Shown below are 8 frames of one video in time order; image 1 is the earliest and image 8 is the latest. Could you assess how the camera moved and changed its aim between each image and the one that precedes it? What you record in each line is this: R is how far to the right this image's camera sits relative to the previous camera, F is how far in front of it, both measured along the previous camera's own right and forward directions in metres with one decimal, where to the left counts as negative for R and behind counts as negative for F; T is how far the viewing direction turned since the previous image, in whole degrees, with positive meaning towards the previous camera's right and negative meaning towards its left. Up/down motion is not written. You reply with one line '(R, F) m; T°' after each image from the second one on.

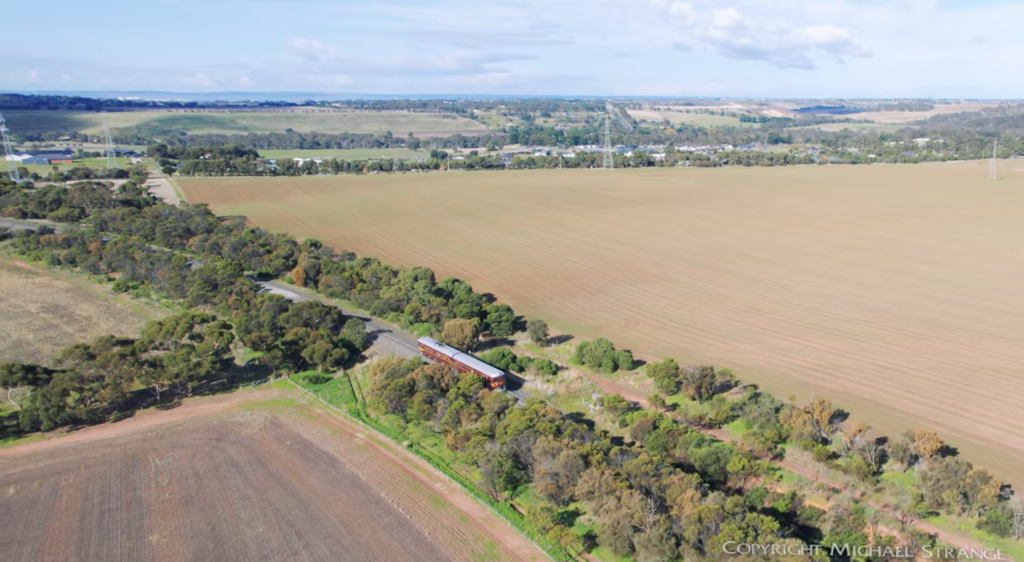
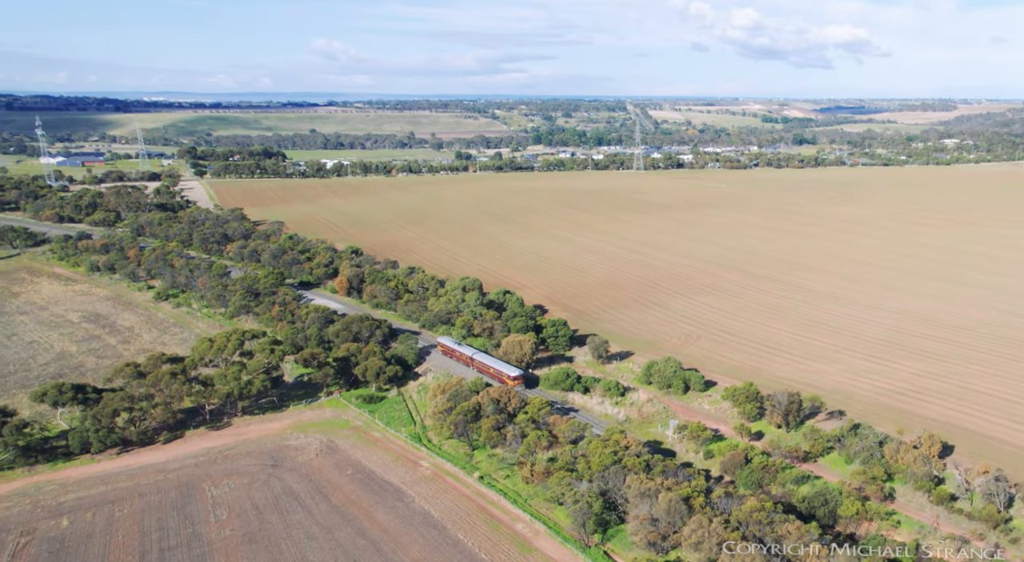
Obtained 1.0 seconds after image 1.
(-2.2, +2.1) m; -1°
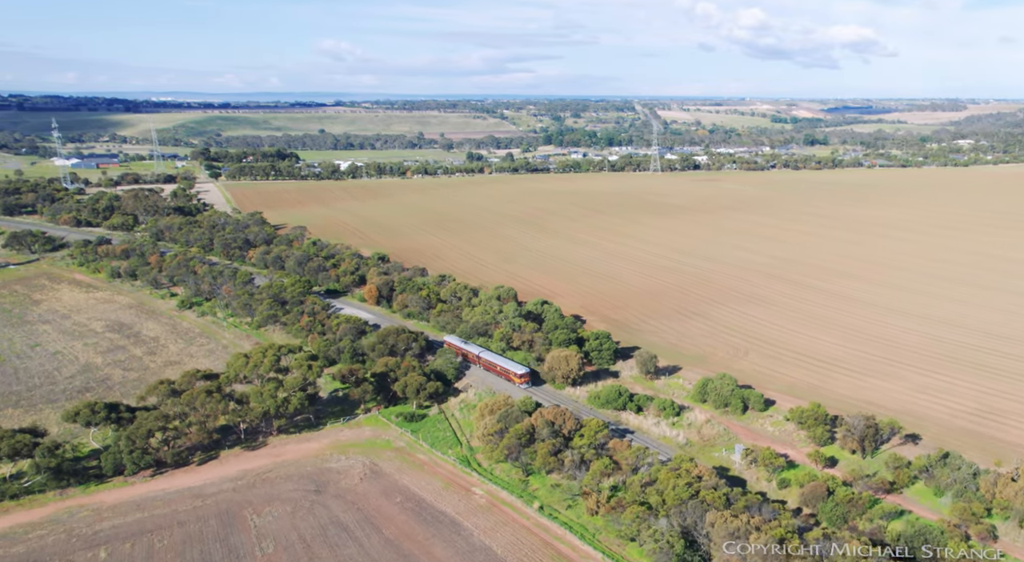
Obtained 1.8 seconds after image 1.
(-2.0, +1.9) m; -1°
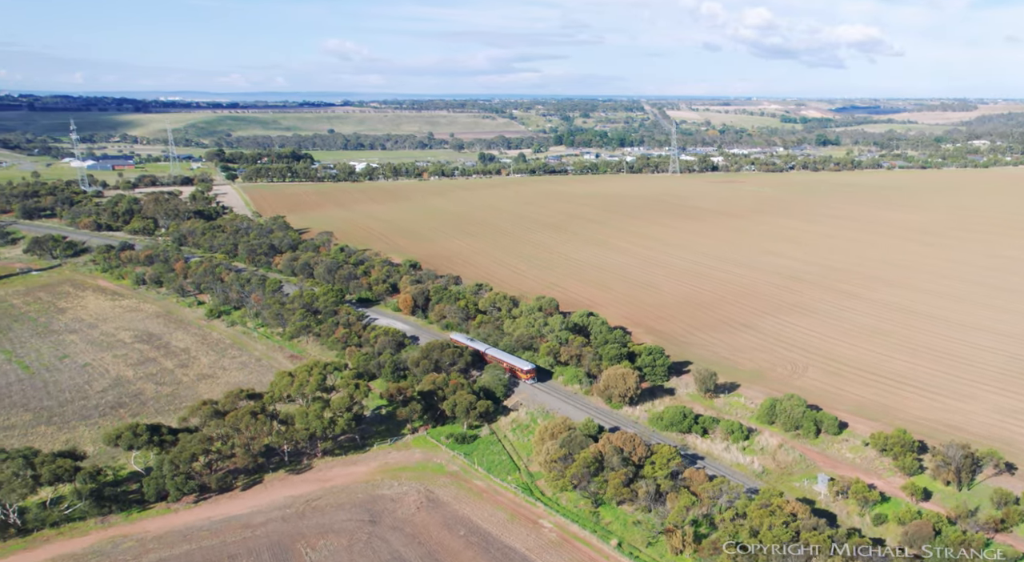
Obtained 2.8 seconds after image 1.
(-2.3, +2.0) m; -1°
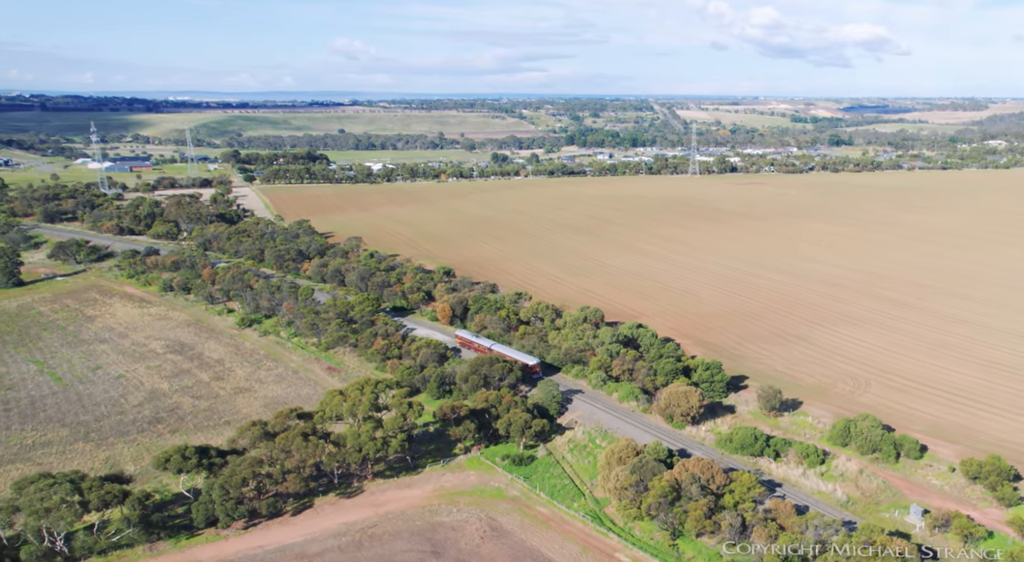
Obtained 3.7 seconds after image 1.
(-2.3, +1.8) m; -1°
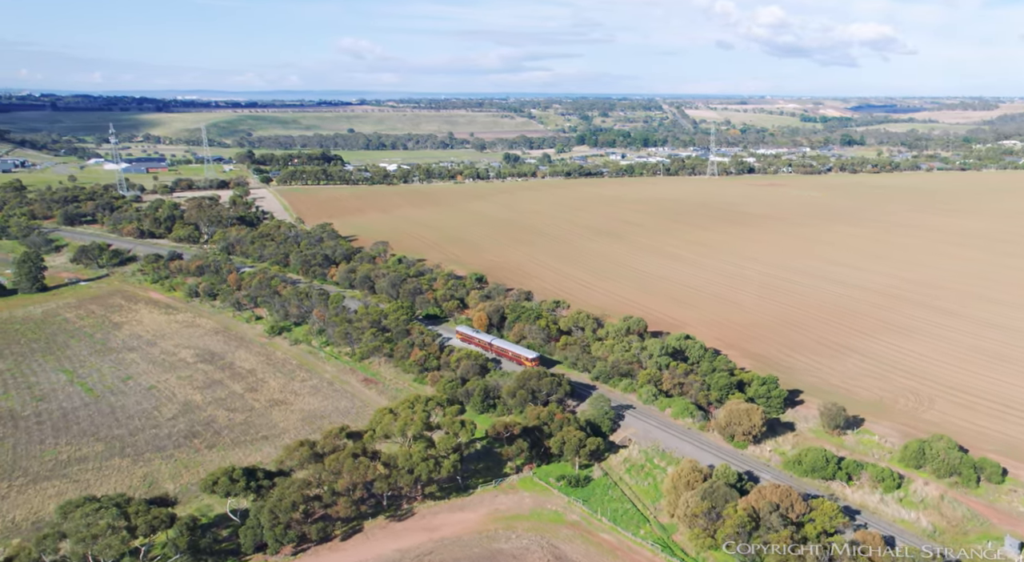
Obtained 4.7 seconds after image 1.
(-2.1, +1.6) m; -1°
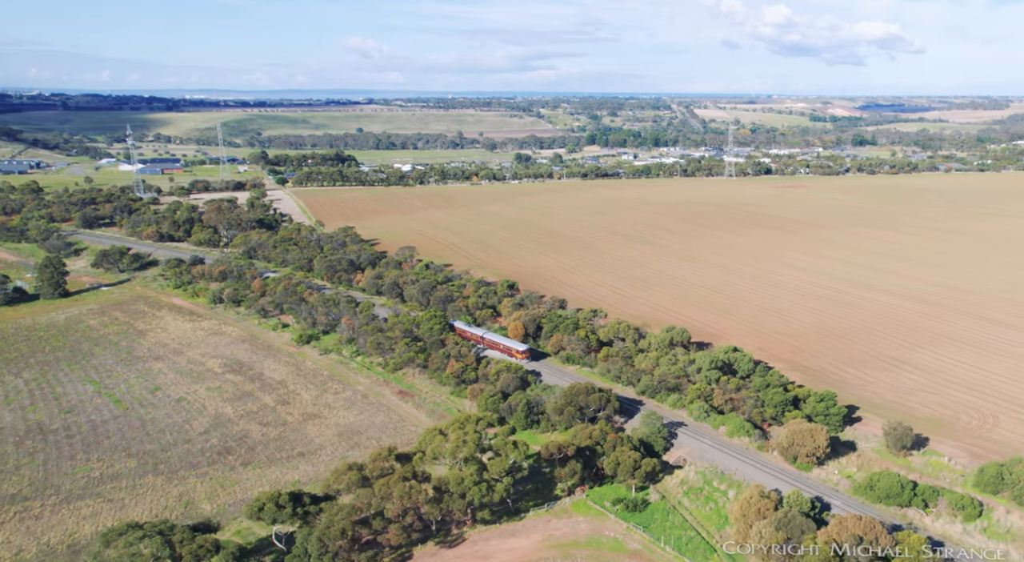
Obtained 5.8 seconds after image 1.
(-1.9, +1.7) m; -1°
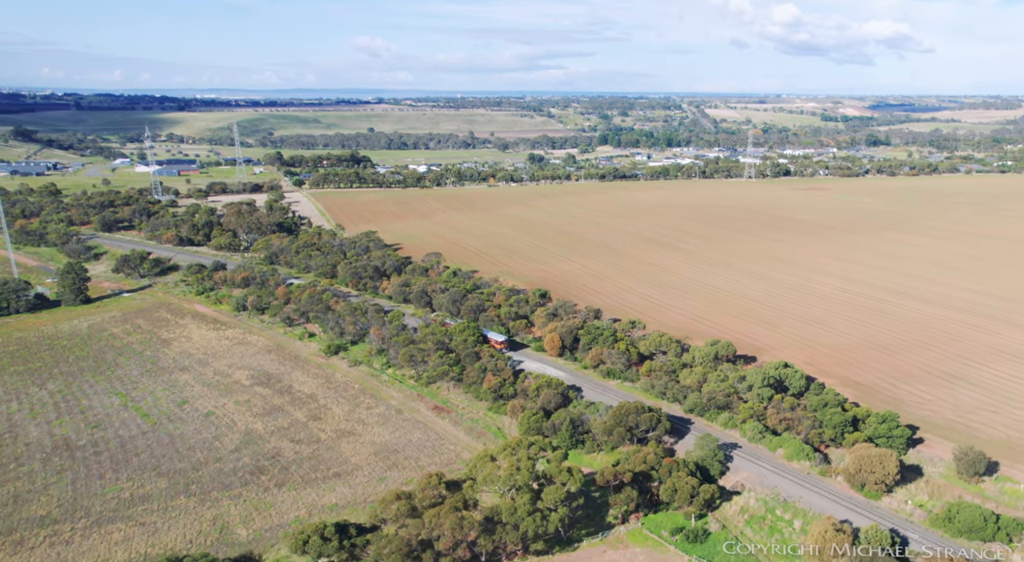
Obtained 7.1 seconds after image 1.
(-1.7, +1.8) m; -1°
